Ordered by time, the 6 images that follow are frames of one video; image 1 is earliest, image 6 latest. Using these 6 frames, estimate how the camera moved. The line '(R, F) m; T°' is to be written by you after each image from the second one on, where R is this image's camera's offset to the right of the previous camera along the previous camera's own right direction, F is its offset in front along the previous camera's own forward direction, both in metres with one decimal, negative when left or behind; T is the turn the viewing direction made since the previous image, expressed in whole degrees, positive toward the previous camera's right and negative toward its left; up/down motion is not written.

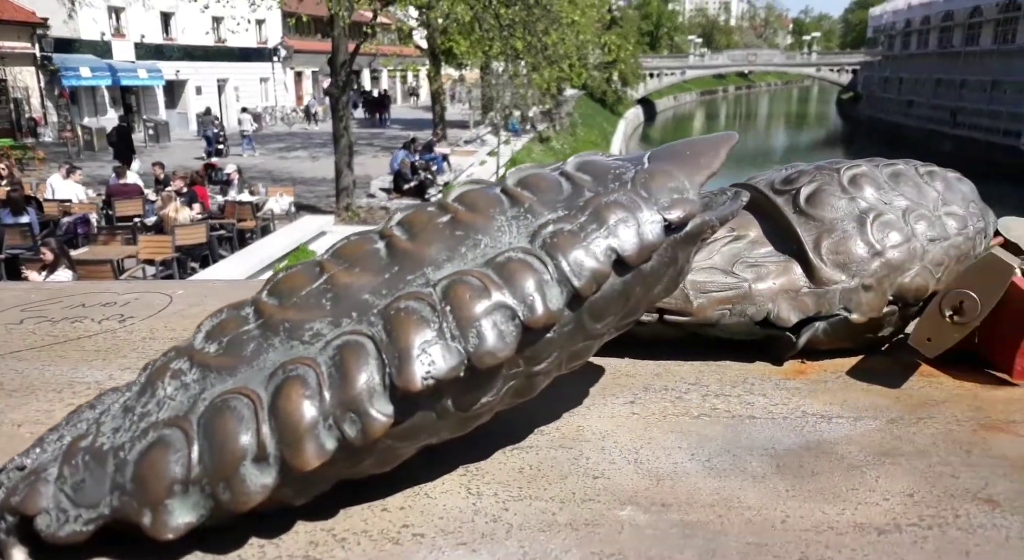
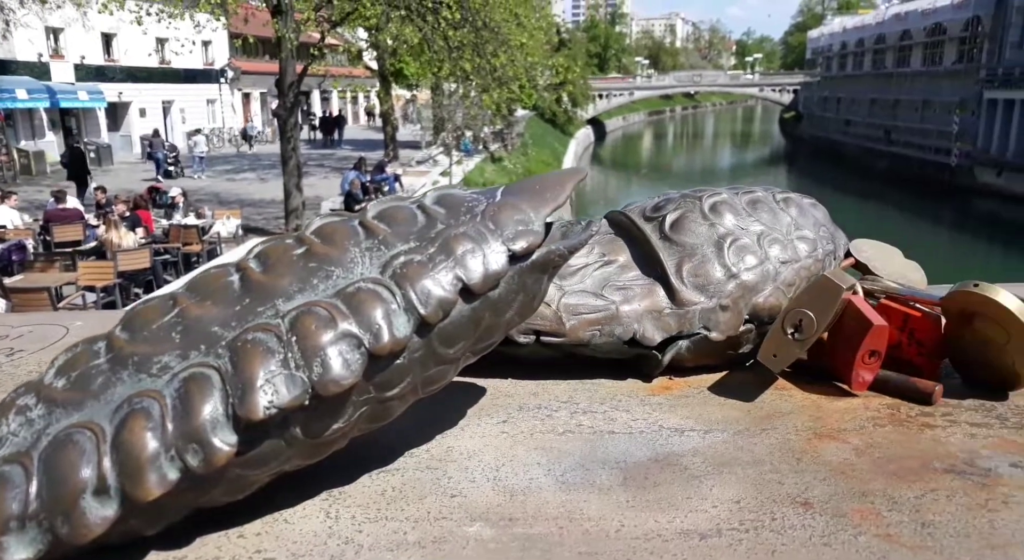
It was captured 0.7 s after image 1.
(+0.2, -0.1) m; +5°
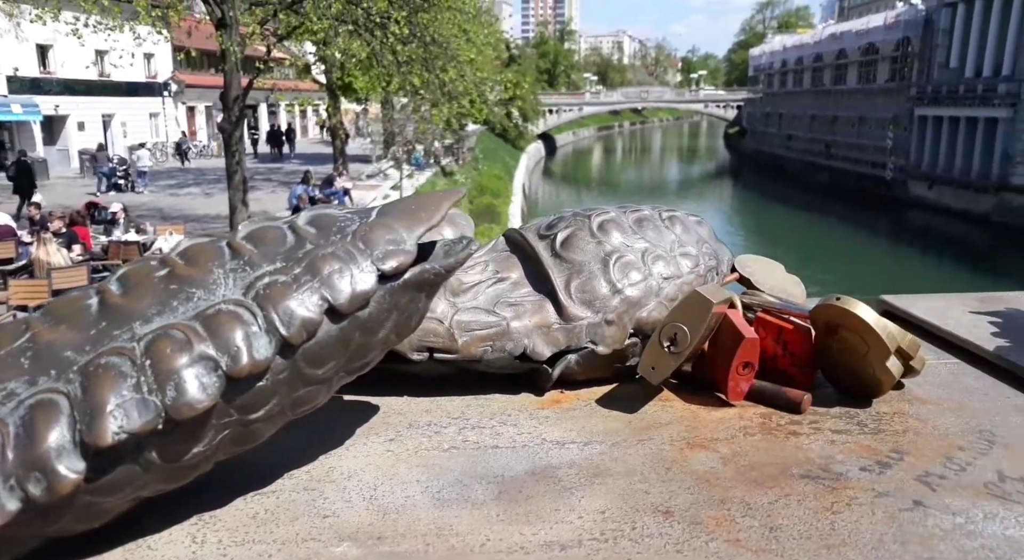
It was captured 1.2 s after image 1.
(+0.2, -0.1) m; +5°
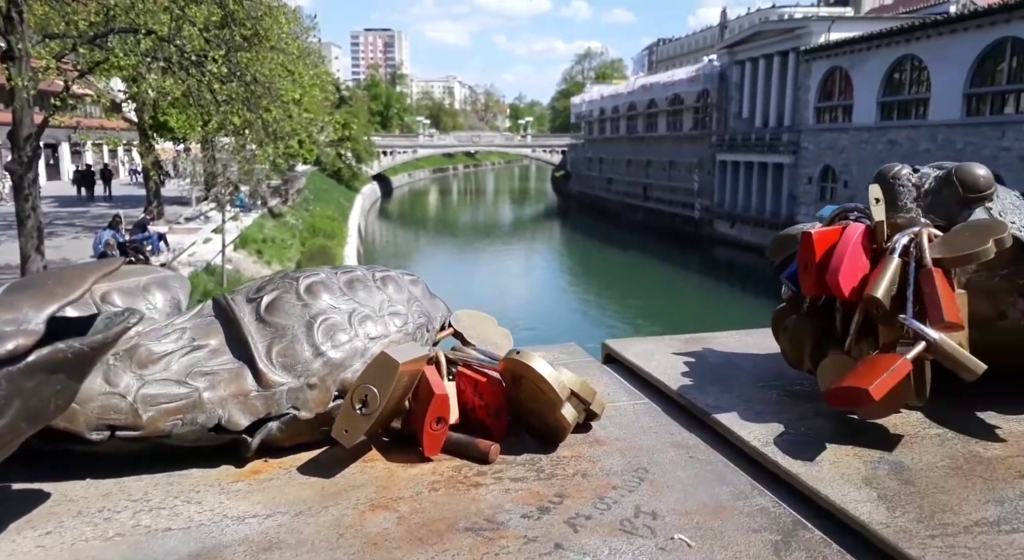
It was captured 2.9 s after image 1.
(+0.5, -0.1) m; +13°
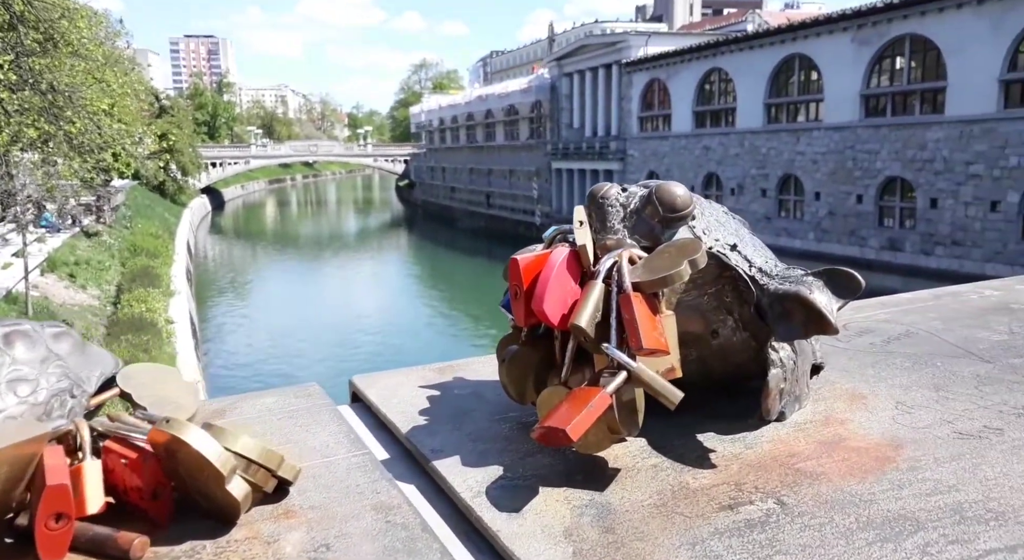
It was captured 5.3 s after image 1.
(+0.6, +0.3) m; +11°
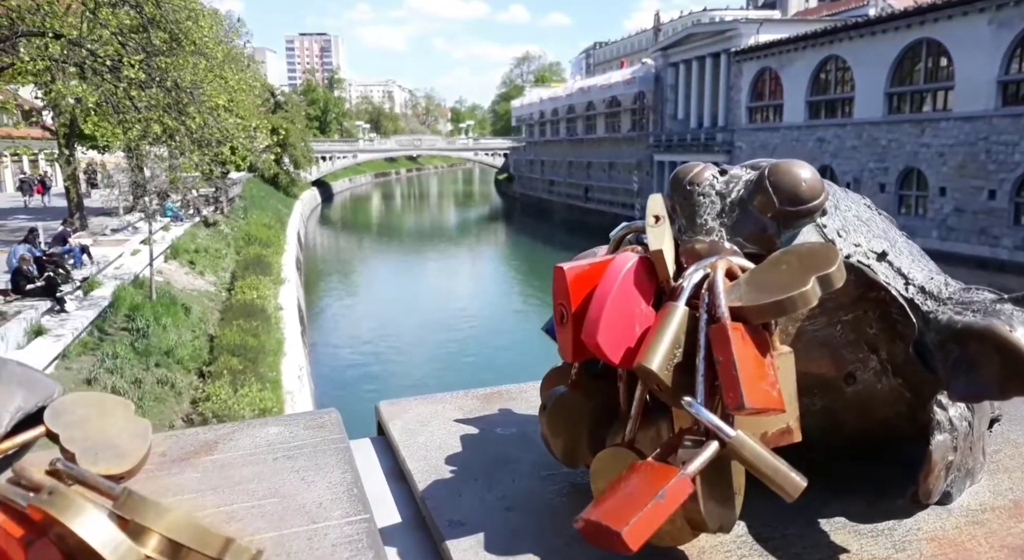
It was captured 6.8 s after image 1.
(+0.1, +0.9) m; -7°
